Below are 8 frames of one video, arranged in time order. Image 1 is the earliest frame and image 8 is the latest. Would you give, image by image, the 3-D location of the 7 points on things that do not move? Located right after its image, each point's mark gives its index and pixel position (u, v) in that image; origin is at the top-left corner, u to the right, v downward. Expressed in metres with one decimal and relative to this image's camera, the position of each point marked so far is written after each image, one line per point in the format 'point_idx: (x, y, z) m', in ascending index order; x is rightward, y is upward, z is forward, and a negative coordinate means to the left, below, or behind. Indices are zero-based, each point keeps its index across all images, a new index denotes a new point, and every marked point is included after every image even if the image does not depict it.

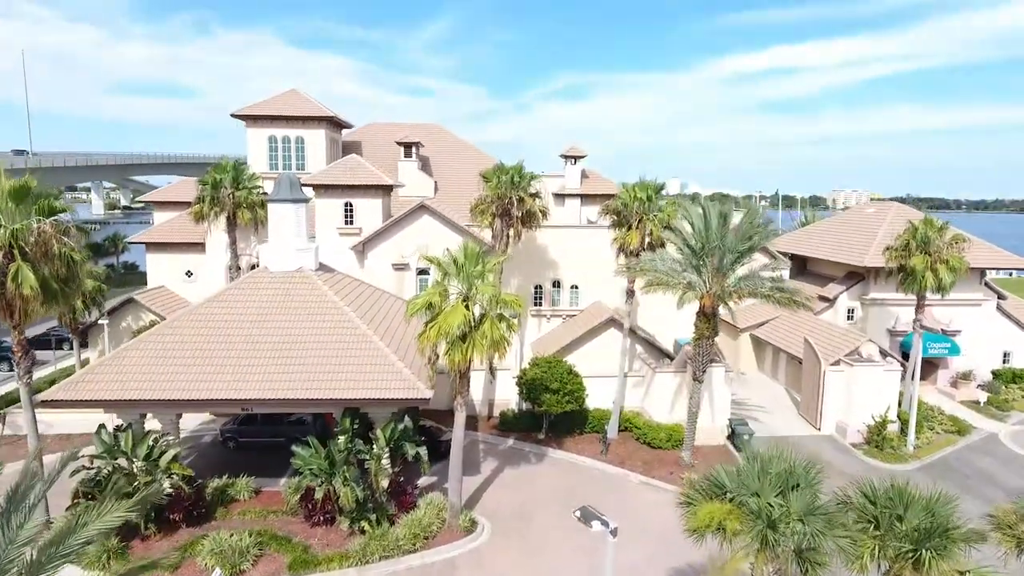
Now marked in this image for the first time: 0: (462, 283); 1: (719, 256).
0: (-1.3, +0.1, +16.1) m
1: (+6.4, +1.0, +19.8) m
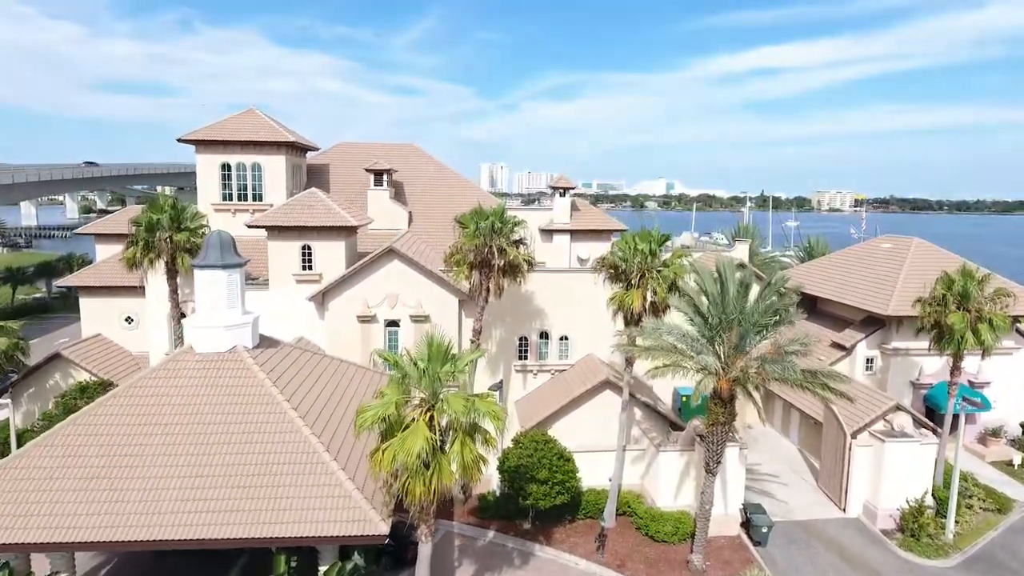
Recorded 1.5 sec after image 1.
0: (-1.7, -2.0, +12.7) m
1: (+5.9, -1.1, +16.6) m
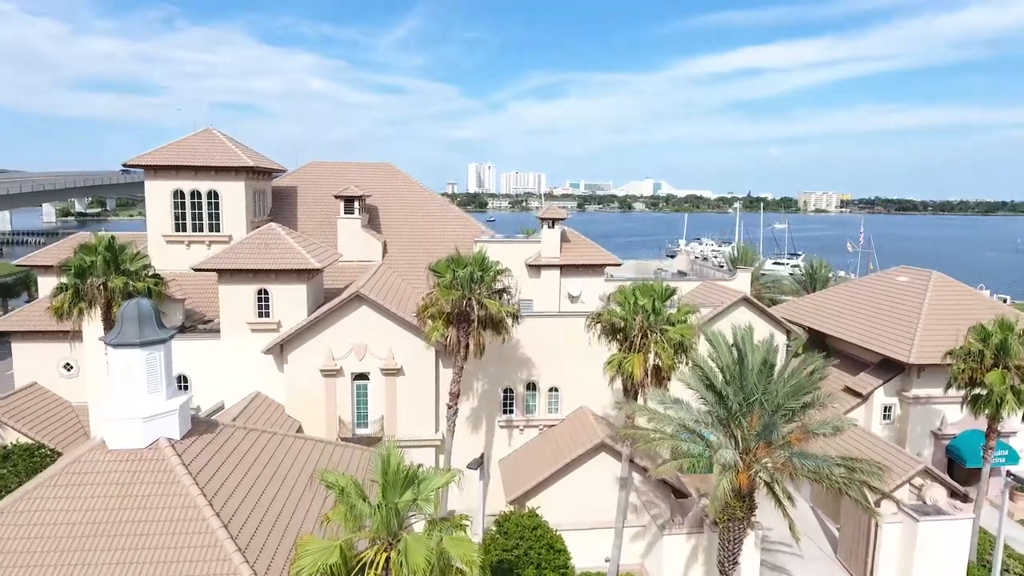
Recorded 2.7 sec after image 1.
0: (-2.1, -3.7, +10.0) m
1: (+5.5, -2.8, +14.0) m
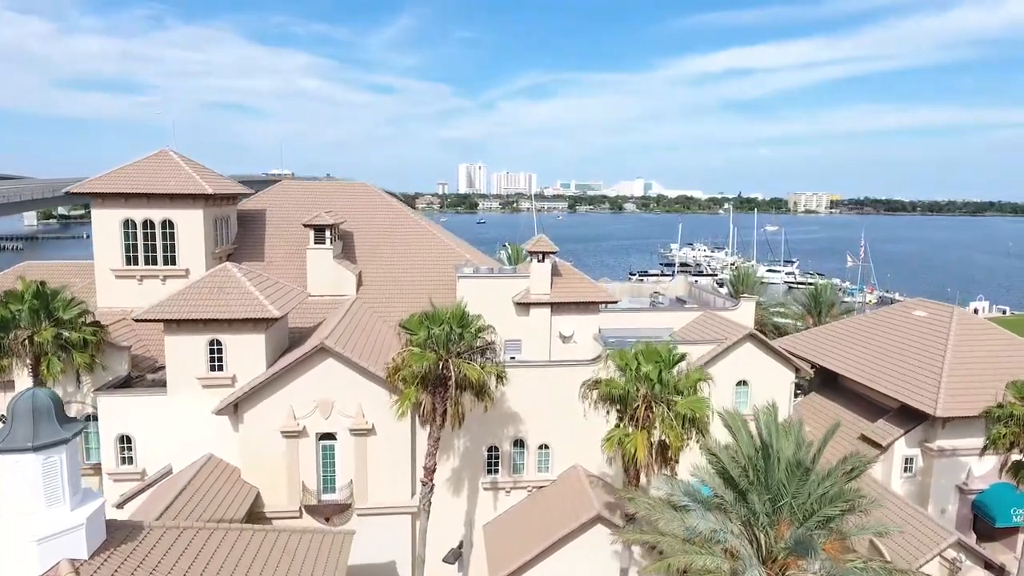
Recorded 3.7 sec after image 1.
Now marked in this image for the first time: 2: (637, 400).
0: (-2.4, -5.3, +7.6) m
1: (+5.1, -4.3, +11.7) m
2: (+2.9, -2.6, +14.7) m
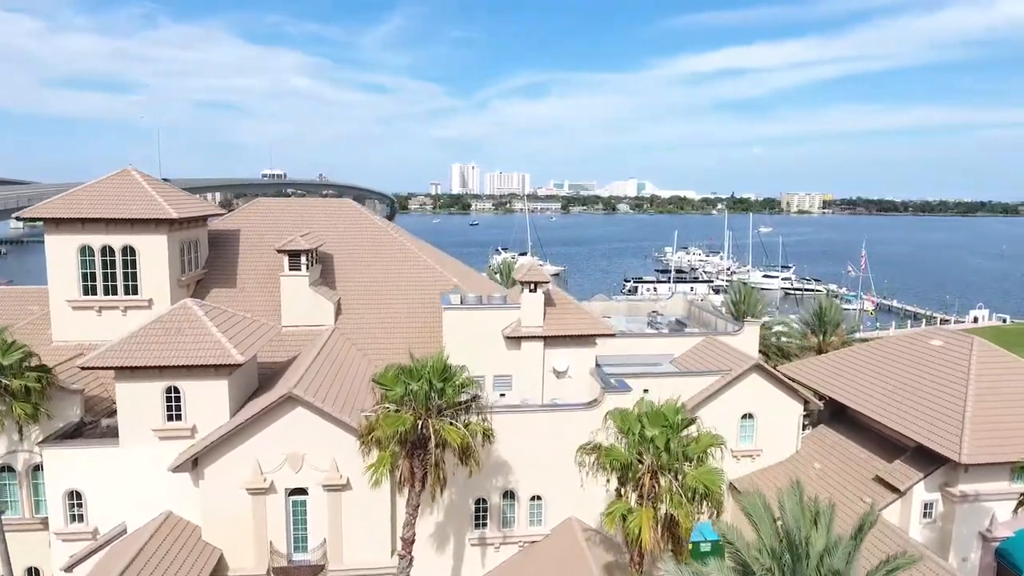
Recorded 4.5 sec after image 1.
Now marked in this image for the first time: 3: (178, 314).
0: (-2.5, -6.4, +5.8) m
1: (+4.9, -5.5, +10.0) m
2: (+2.6, -3.7, +13.0) m
3: (-9.6, -0.7, +18.3) m
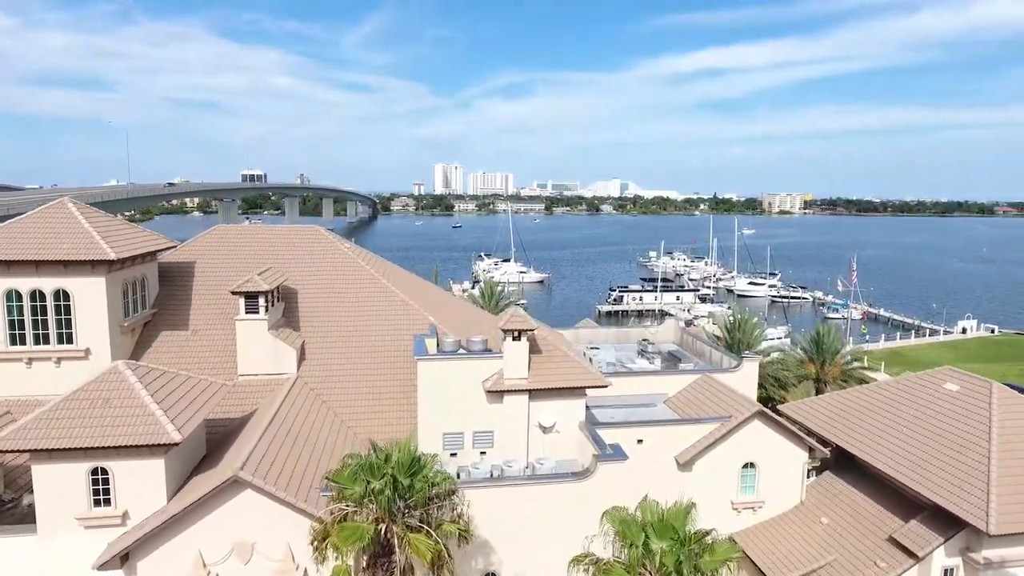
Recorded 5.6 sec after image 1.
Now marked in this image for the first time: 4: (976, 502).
0: (-2.7, -7.9, +3.5) m
1: (+4.6, -7.0, +7.9) m
2: (+2.3, -5.2, +10.9) m
3: (-10.0, -2.3, +15.8) m
4: (+13.8, -6.3, +19.0) m
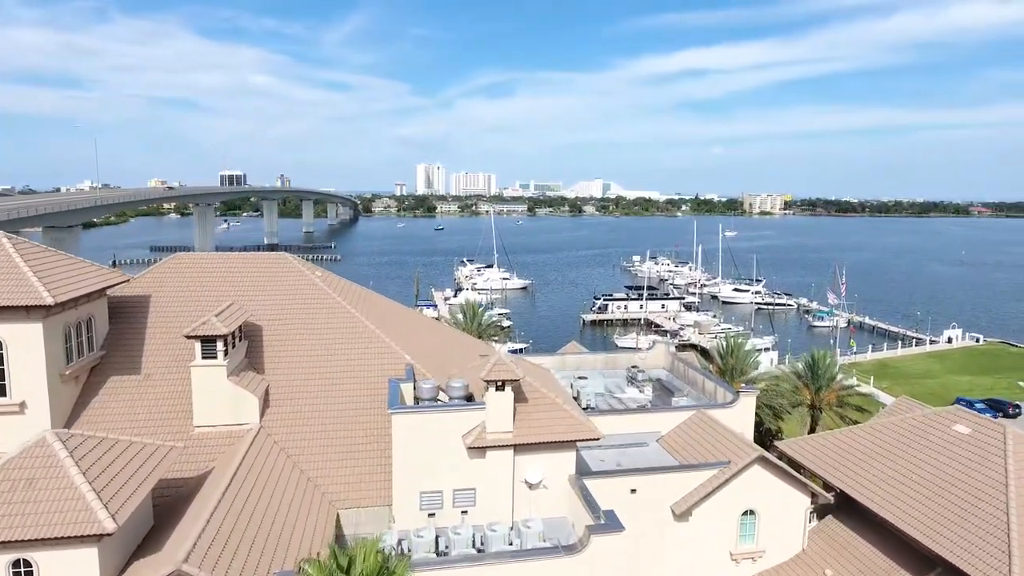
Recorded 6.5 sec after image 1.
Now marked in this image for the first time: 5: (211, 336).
0: (-2.7, -9.3, +1.7) m
1: (+4.5, -8.3, +6.3) m
2: (+2.0, -6.5, +9.2) m
3: (-10.4, -3.7, +13.8) m
4: (+13.3, -7.6, +17.6) m
5: (-9.2, -1.5, +19.5) m
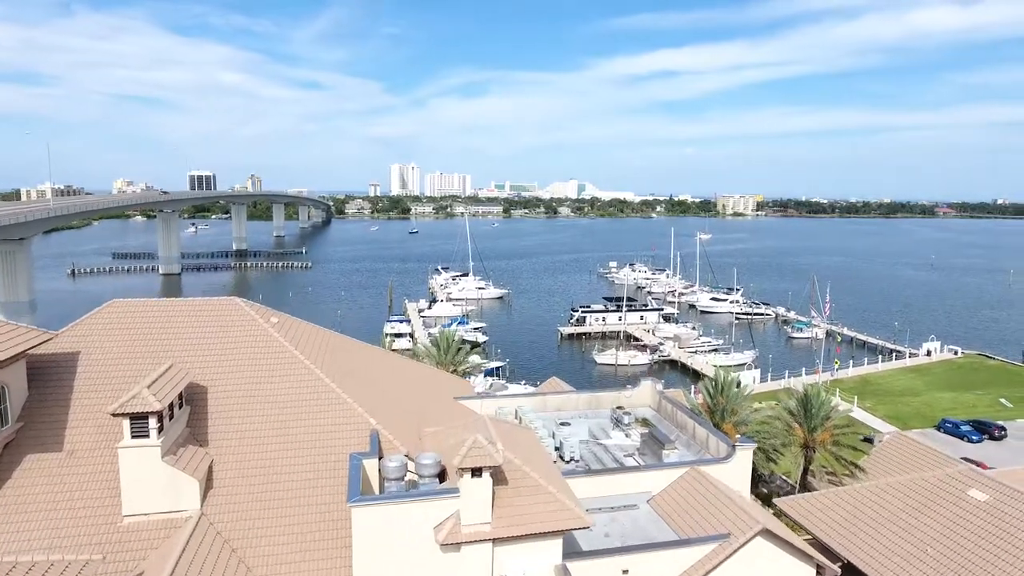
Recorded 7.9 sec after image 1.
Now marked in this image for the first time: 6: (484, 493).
0: (-2.6, -11.1, -0.7) m
1: (+4.4, -10.0, +4.2) m
2: (+1.9, -8.3, +7.0) m
3: (-10.8, -5.5, +11.1) m
4: (+12.8, -9.3, +15.8) m
5: (-9.8, -3.4, +16.9) m
6: (-0.7, -5.1, +16.1) m
